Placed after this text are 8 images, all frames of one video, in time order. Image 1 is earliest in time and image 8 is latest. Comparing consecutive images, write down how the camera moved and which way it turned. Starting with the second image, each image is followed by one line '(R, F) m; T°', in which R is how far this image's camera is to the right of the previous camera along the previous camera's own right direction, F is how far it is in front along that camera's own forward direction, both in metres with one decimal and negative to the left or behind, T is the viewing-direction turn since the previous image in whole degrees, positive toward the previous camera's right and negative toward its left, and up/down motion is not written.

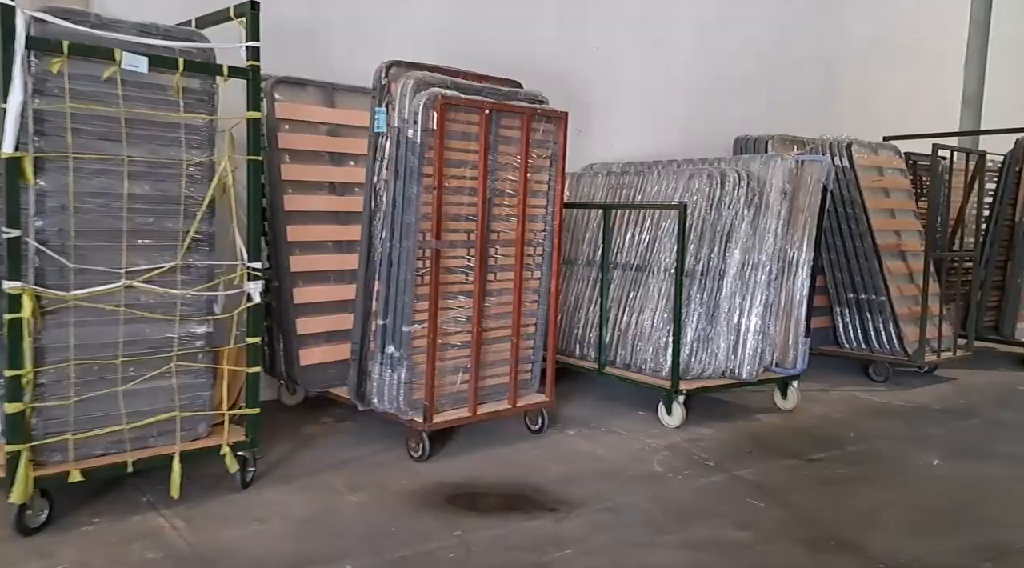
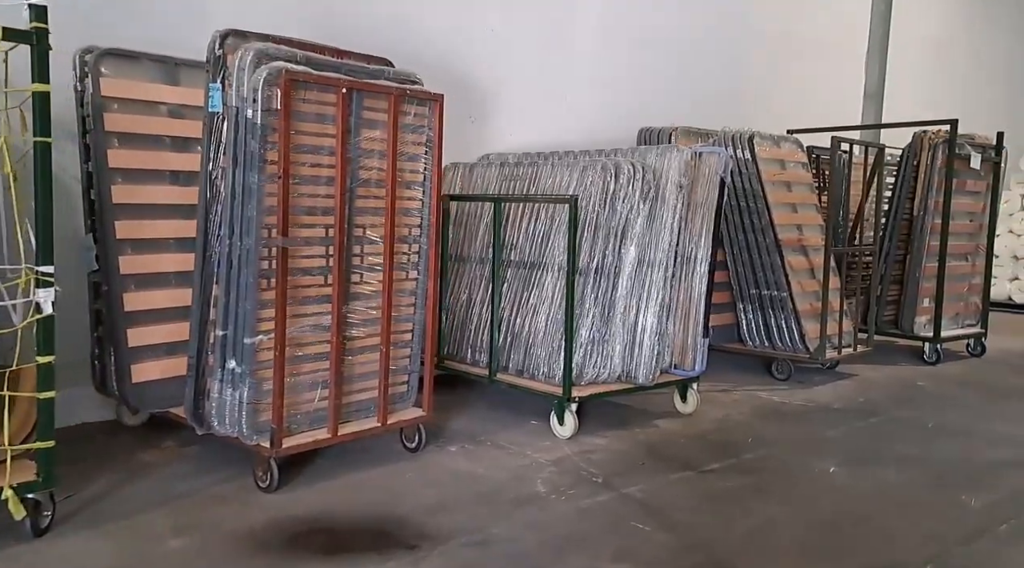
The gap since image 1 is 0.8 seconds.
(+0.2, +0.4) m; +5°
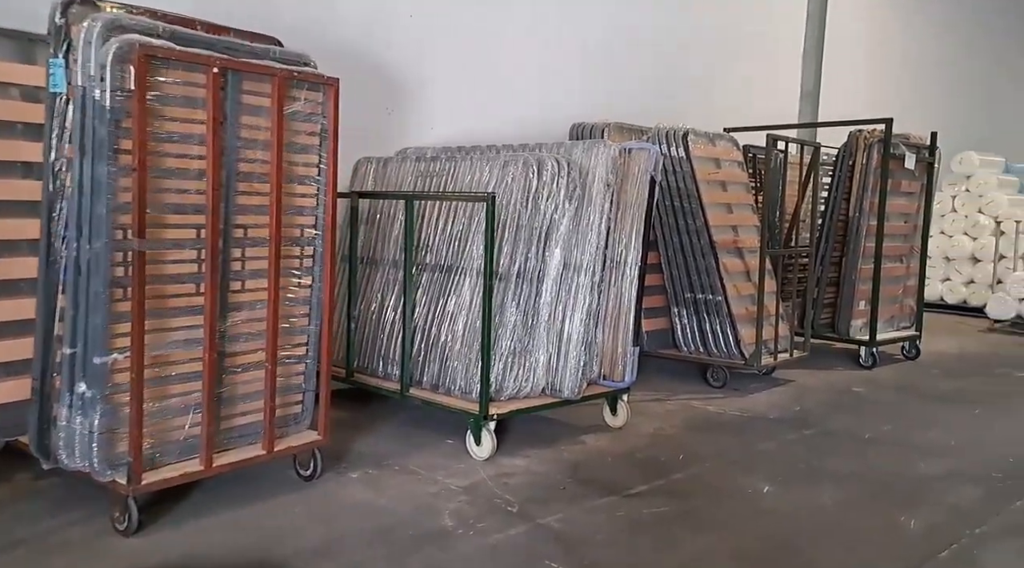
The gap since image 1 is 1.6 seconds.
(+0.1, +0.4) m; +3°
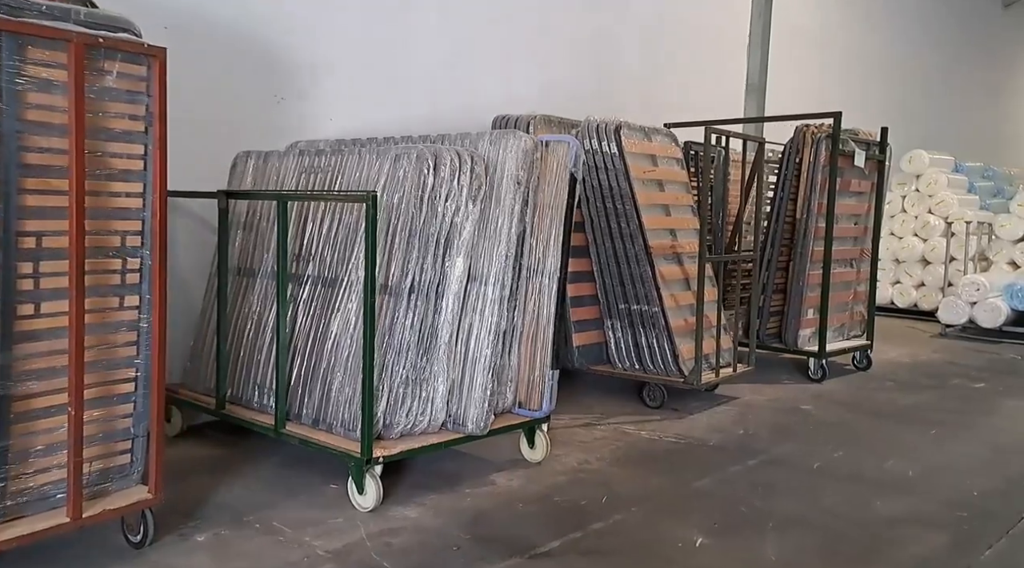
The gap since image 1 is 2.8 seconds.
(+0.2, +0.6) m; +3°
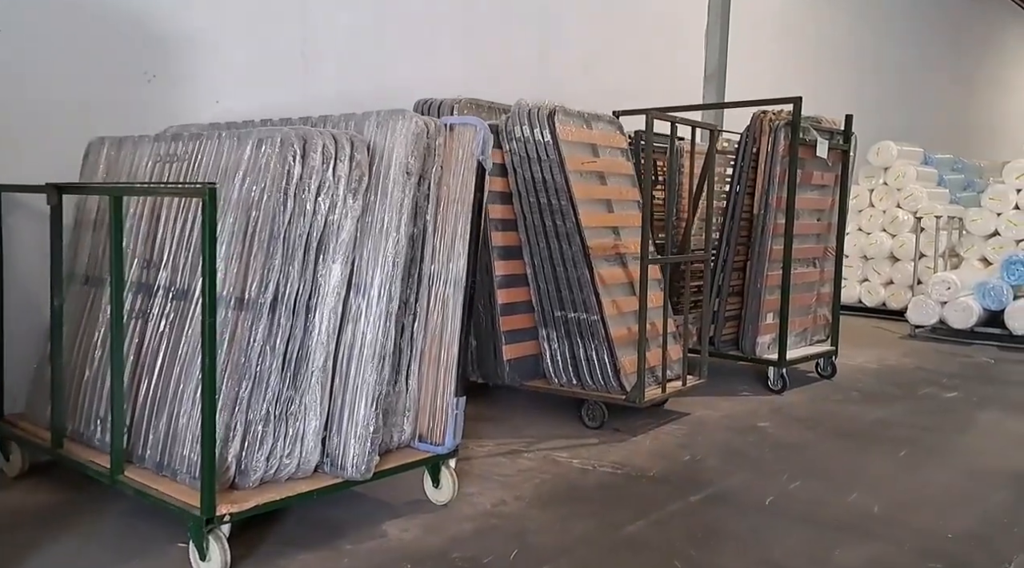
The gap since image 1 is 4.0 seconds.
(+0.2, +0.6) m; +2°
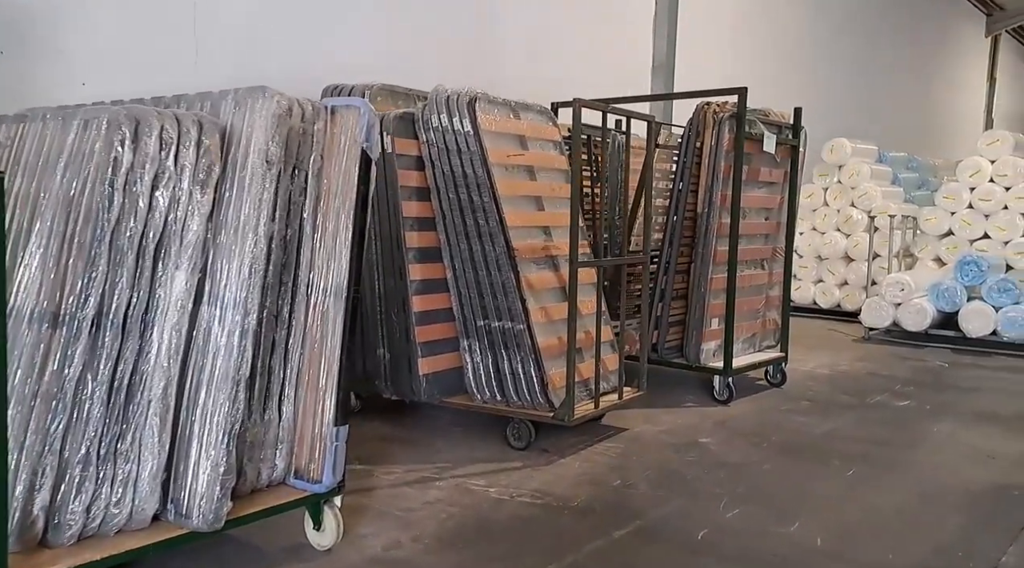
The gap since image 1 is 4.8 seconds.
(+0.2, +0.5) m; +2°
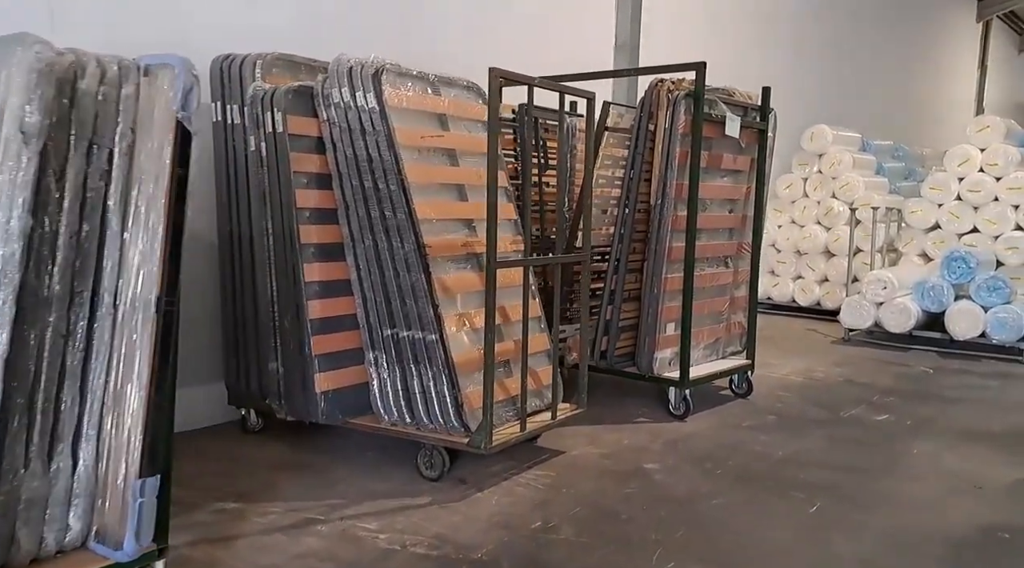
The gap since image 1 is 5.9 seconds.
(+0.3, +0.6) m; +1°
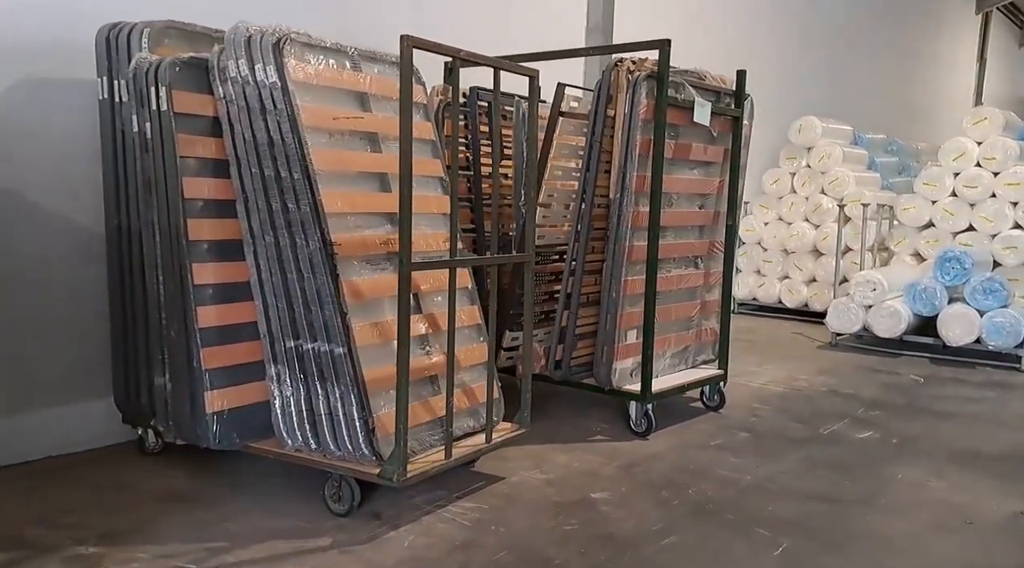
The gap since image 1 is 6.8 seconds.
(+0.2, +0.5) m; 0°
